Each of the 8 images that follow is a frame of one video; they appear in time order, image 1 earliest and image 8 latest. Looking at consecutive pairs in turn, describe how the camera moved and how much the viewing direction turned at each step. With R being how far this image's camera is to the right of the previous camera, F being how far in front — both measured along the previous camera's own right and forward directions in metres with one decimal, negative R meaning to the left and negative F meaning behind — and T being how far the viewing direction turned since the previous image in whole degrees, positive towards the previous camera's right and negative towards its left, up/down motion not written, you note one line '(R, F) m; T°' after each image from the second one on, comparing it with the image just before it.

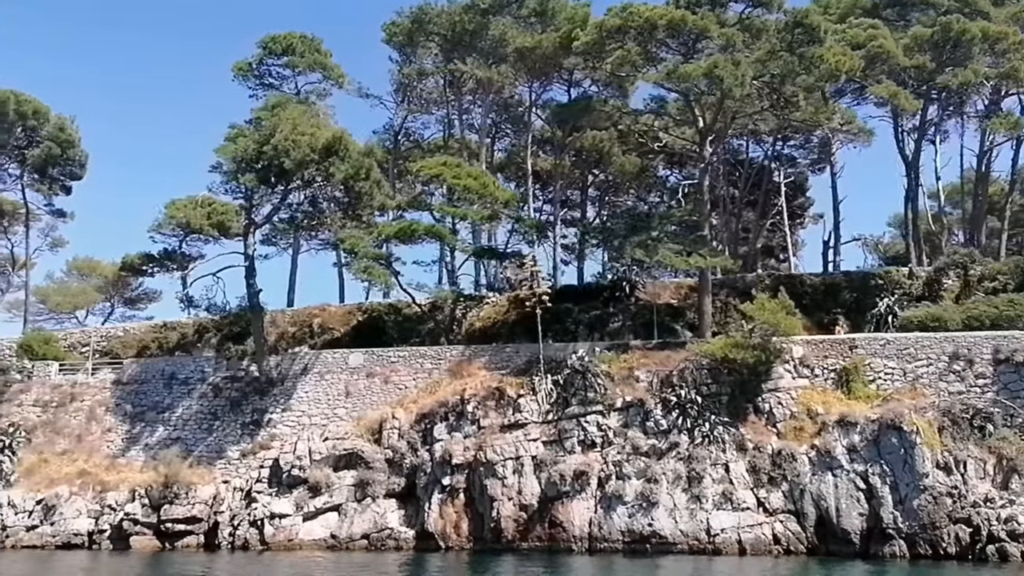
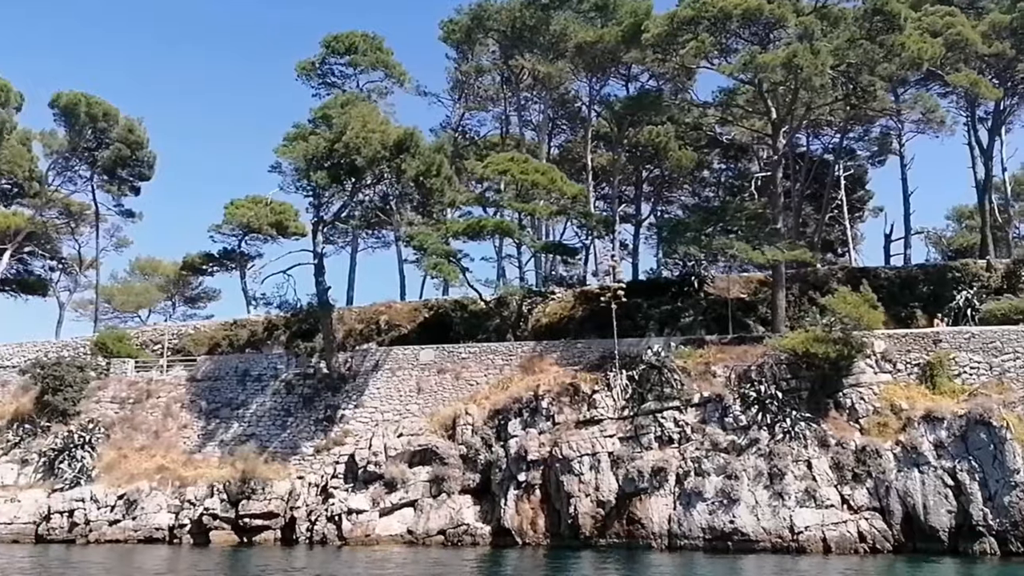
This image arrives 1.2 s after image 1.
(-0.5, +0.1) m; -3°
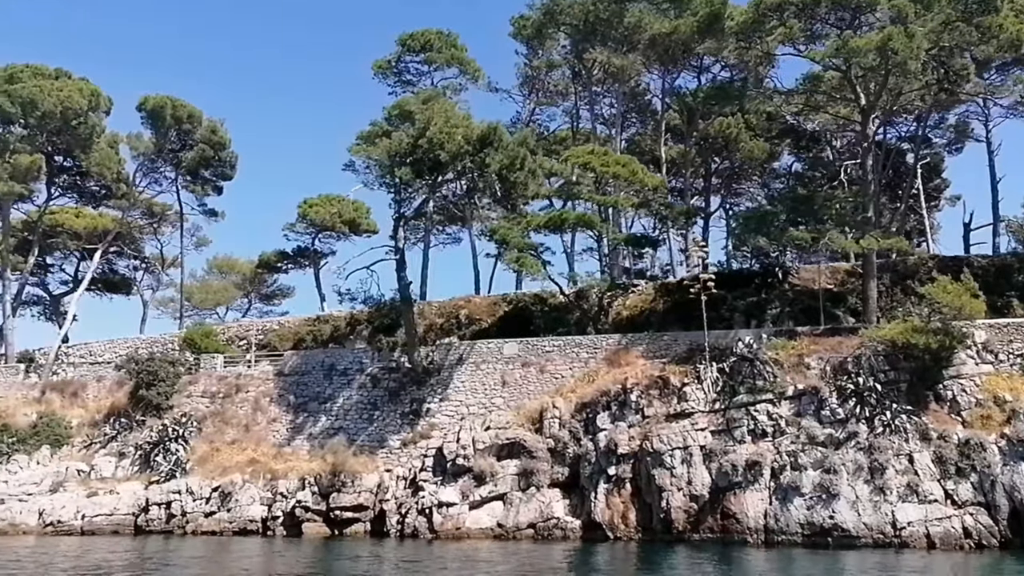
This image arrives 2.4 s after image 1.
(-0.5, +0.1) m; -4°
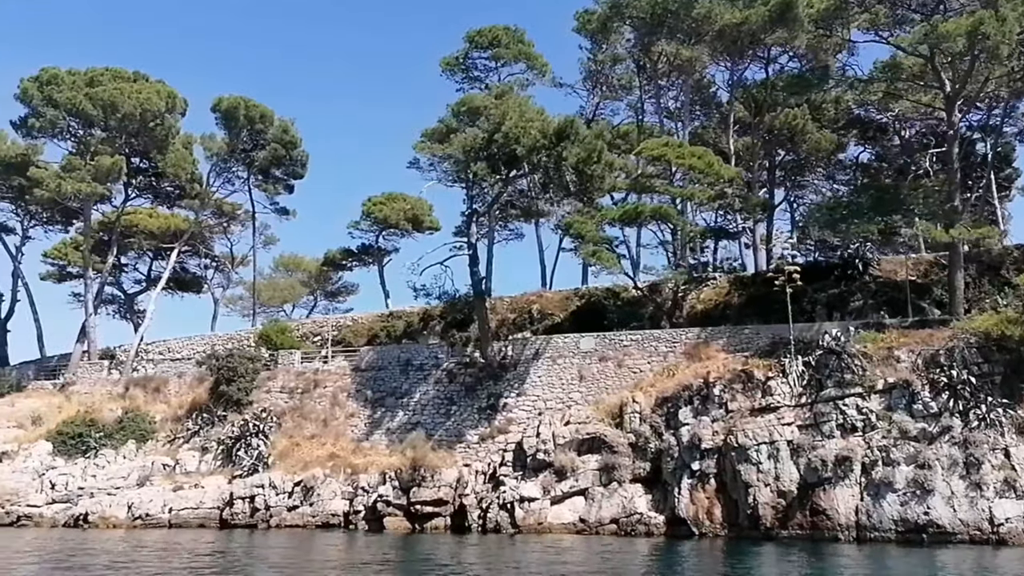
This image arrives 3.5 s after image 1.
(-0.5, +0.1) m; -3°
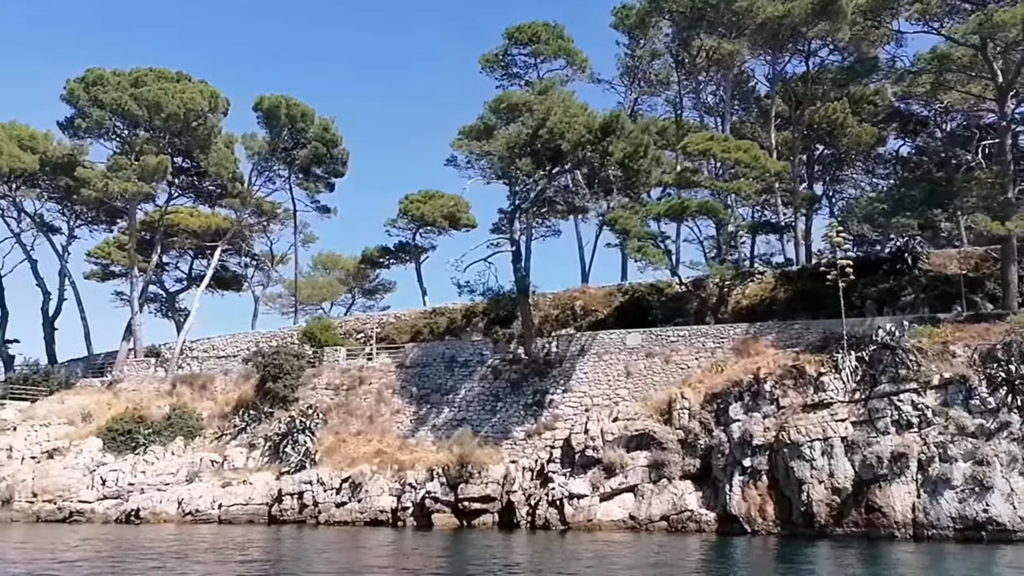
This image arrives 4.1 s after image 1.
(-0.3, +0.1) m; -2°
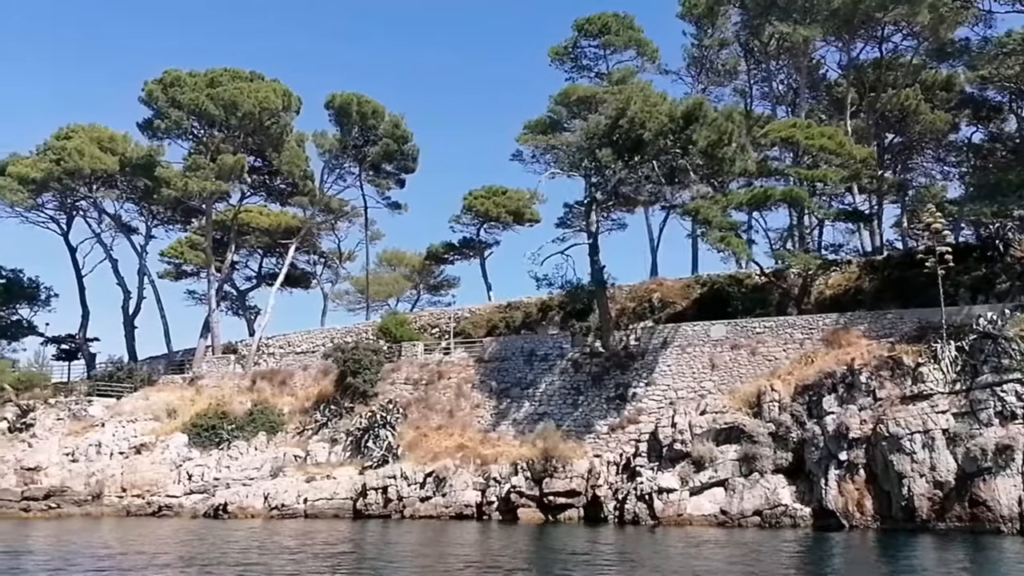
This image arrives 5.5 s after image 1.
(-0.6, +0.3) m; -3°
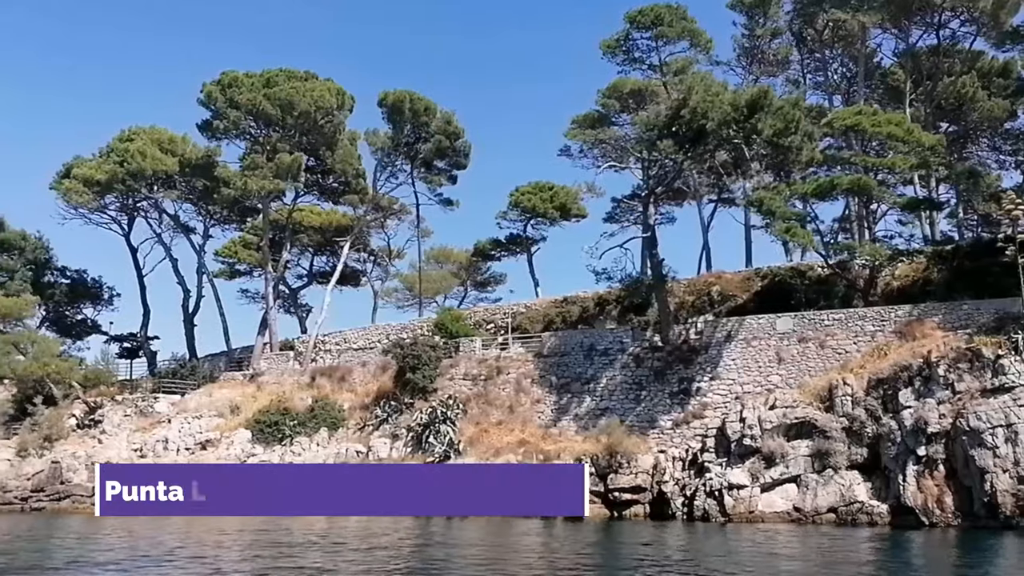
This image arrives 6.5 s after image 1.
(-0.5, +0.3) m; -3°
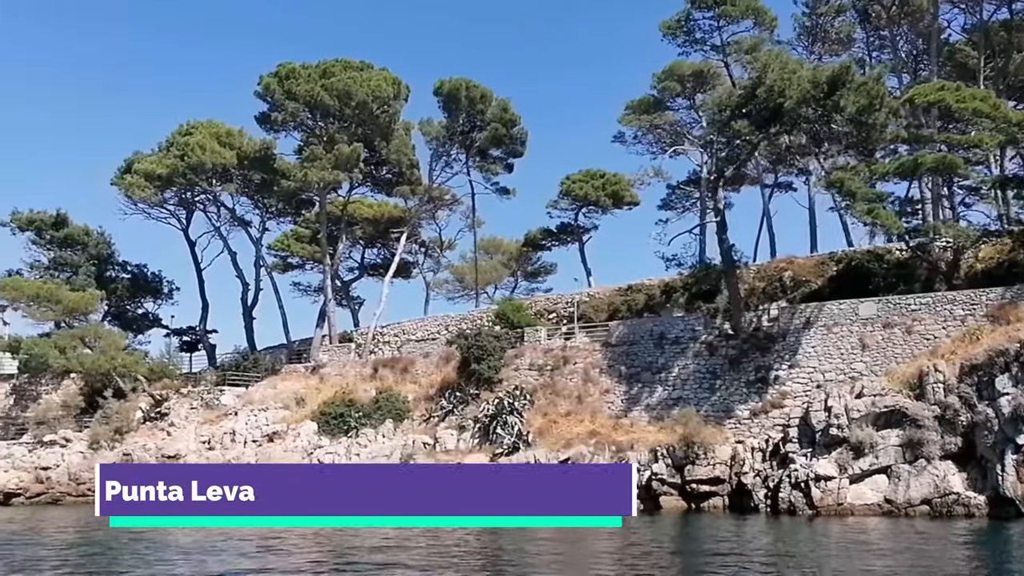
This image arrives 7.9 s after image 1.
(-0.7, +0.8) m; -3°
